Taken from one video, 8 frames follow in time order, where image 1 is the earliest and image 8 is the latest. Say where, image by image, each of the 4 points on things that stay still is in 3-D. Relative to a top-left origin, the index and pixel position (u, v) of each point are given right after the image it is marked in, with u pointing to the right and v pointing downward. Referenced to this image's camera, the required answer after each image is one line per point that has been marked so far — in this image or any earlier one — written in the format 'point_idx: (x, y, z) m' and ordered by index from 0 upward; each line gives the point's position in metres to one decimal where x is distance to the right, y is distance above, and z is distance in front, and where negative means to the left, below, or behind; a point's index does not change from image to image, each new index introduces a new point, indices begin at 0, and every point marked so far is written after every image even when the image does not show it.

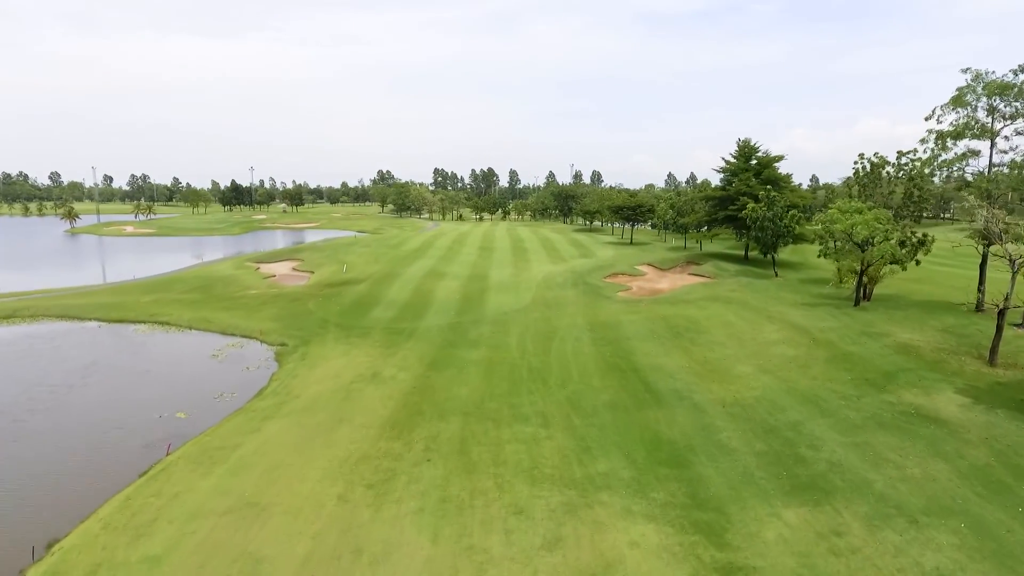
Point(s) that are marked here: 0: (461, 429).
0: (-1.4, -4.0, +17.1) m
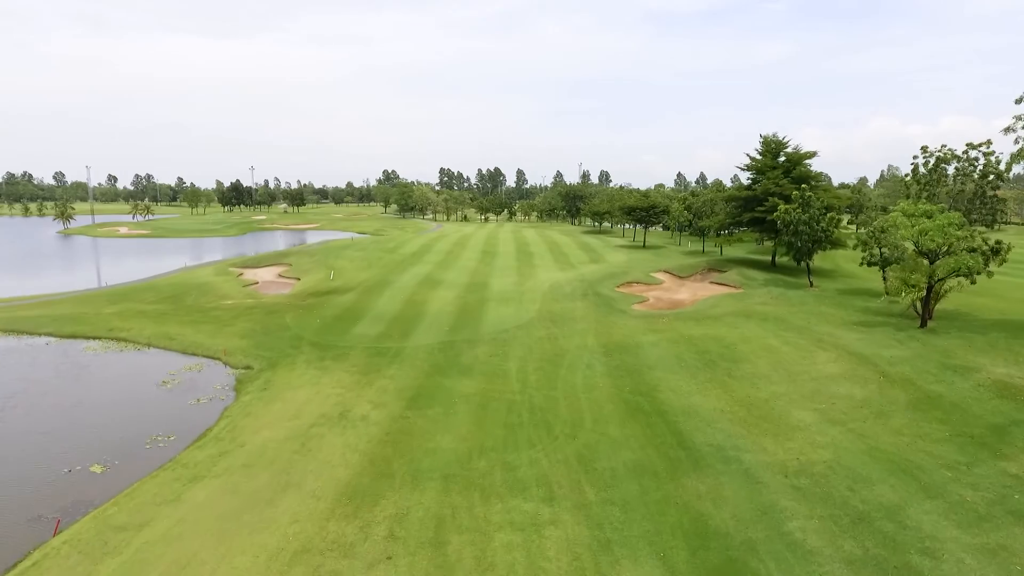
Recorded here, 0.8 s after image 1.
0: (-1.6, -4.6, +13.0) m
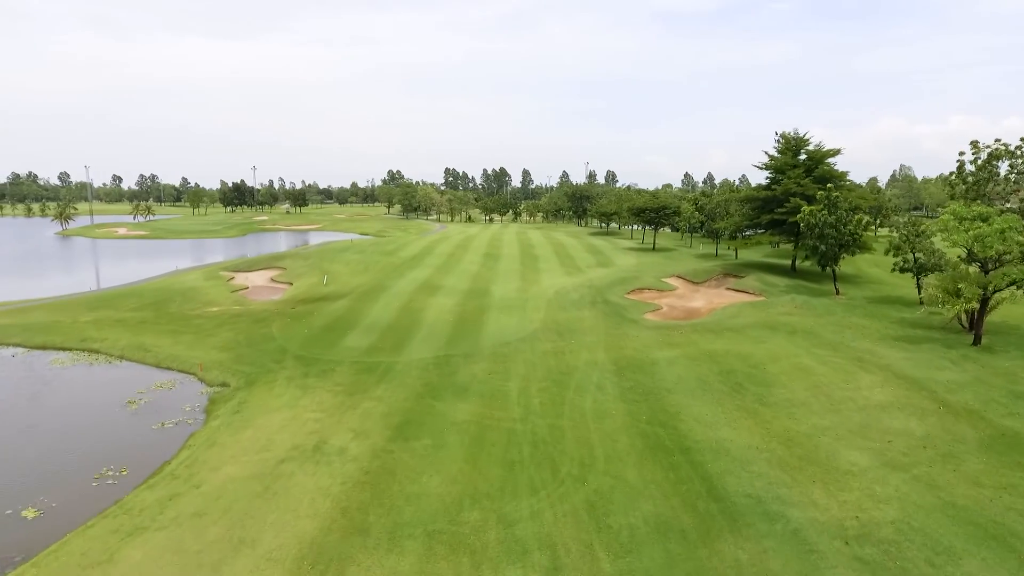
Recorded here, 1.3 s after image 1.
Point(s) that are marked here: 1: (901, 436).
0: (-1.6, -5.0, +10.7) m
1: (+9.0, -3.4, +13.9) m
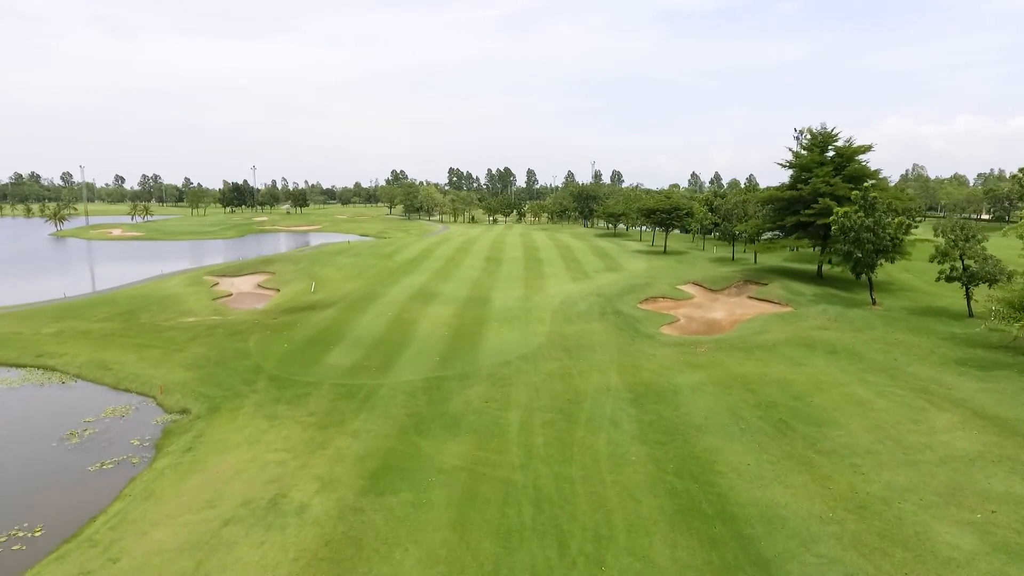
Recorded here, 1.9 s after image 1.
0: (-1.7, -5.5, +7.7) m
1: (+8.9, -3.9, +10.8) m
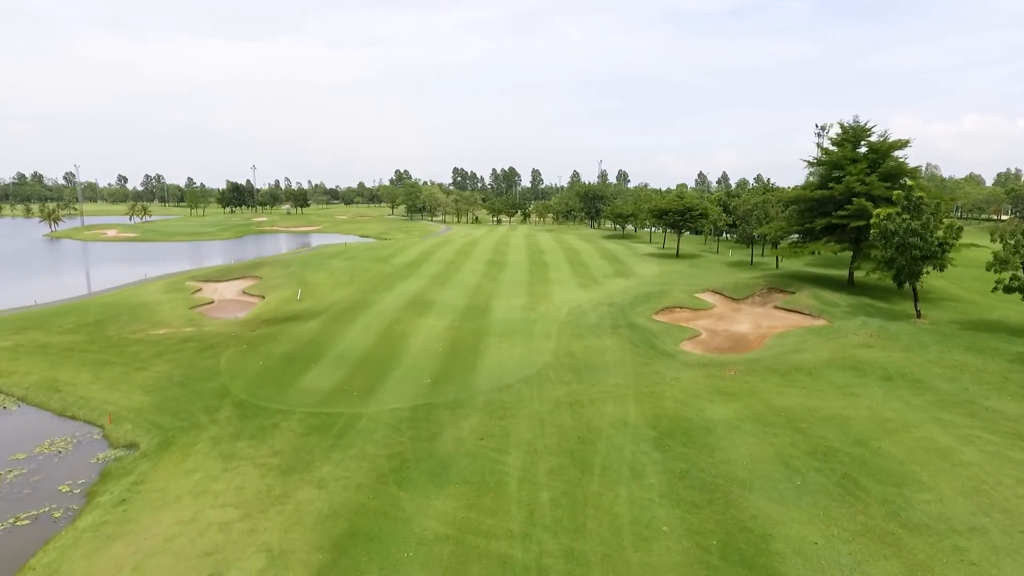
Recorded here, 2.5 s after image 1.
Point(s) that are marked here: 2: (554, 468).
0: (-1.8, -5.9, +4.8) m
1: (+8.8, -4.3, +7.8) m
2: (+1.0, -4.3, +14.2) m
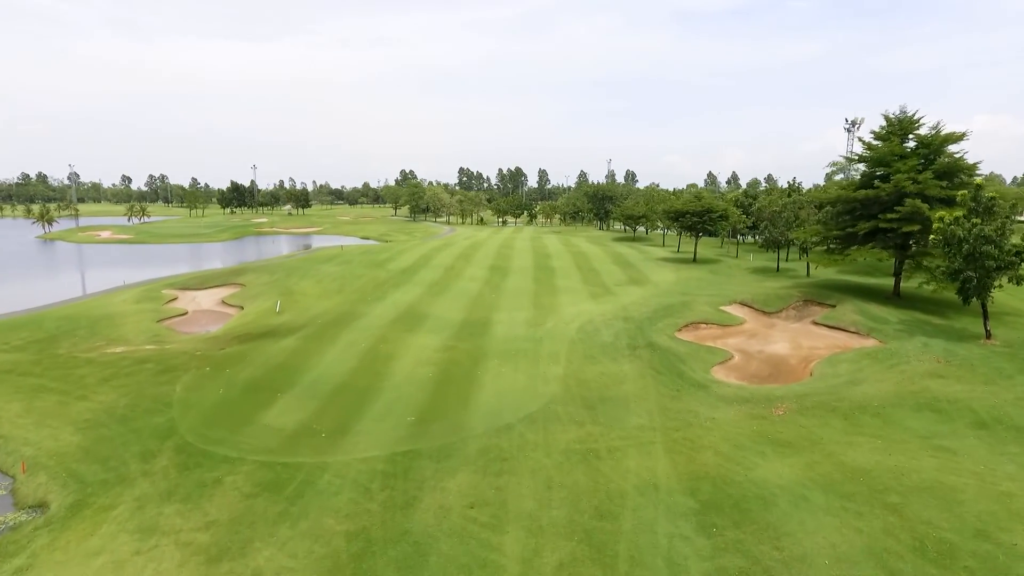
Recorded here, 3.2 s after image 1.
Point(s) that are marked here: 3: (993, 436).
0: (-2.0, -6.5, +1.2) m
1: (+8.7, -4.9, +4.1) m
2: (+0.9, -4.8, +10.7) m
3: (+11.1, -3.4, +14.0) m
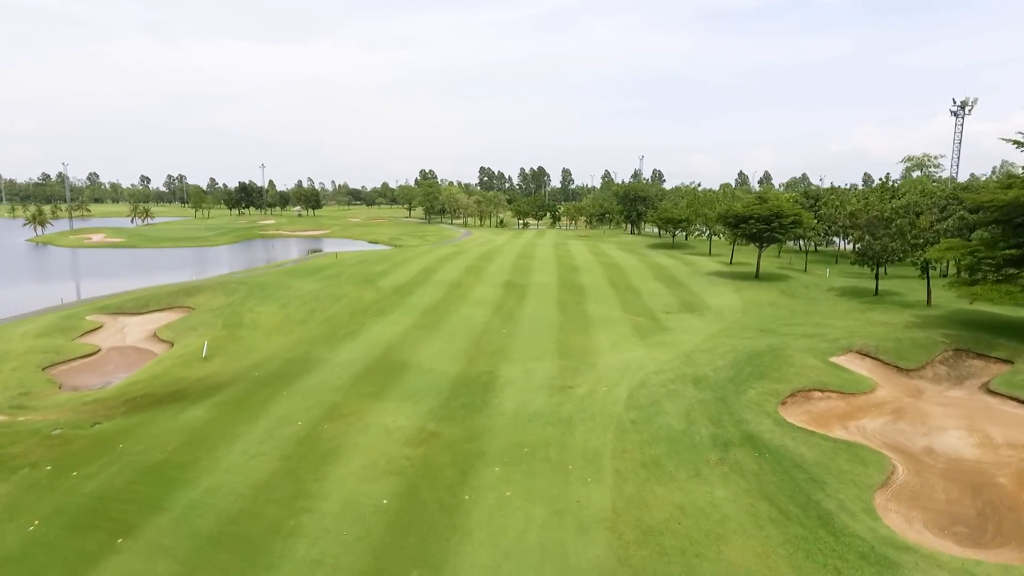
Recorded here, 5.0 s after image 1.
0: (-2.5, -7.8, -7.6) m
1: (+8.3, -6.3, -5.1) m
2: (+0.8, -6.2, +1.7) m
3: (+11.1, -4.8, +4.7) m
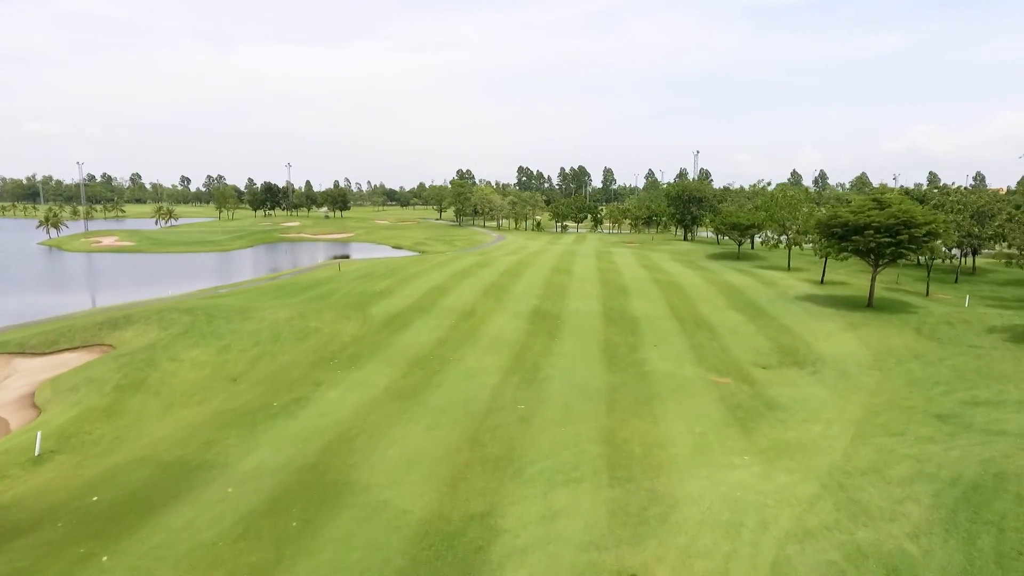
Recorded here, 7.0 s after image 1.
0: (-4.2, -9.2, -16.4) m
1: (+6.8, -7.8, -14.6) m
2: (-0.3, -7.6, -7.3) m
3: (+10.2, -6.4, -5.0) m
